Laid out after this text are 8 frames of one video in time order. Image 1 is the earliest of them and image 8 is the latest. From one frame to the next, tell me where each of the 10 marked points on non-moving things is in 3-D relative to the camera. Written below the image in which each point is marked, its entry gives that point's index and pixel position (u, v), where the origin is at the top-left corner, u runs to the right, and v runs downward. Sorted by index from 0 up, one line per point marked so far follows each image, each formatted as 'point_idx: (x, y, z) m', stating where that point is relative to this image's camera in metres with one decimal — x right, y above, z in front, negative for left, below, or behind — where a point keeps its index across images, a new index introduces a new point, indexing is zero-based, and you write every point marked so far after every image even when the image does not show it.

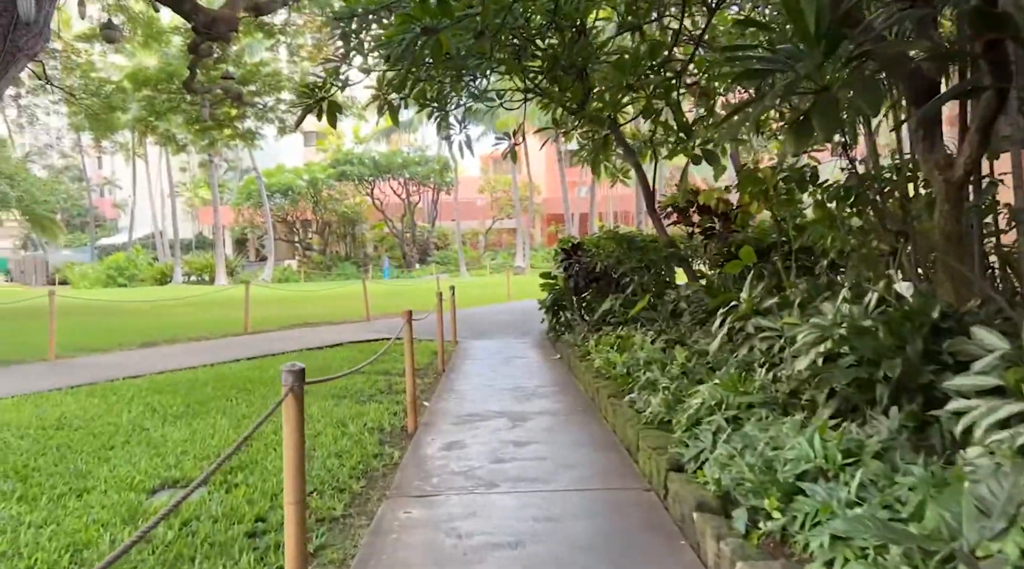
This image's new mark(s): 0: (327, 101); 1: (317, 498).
0: (-1.3, +1.3, +5.8) m
1: (-0.8, -0.9, +3.3) m
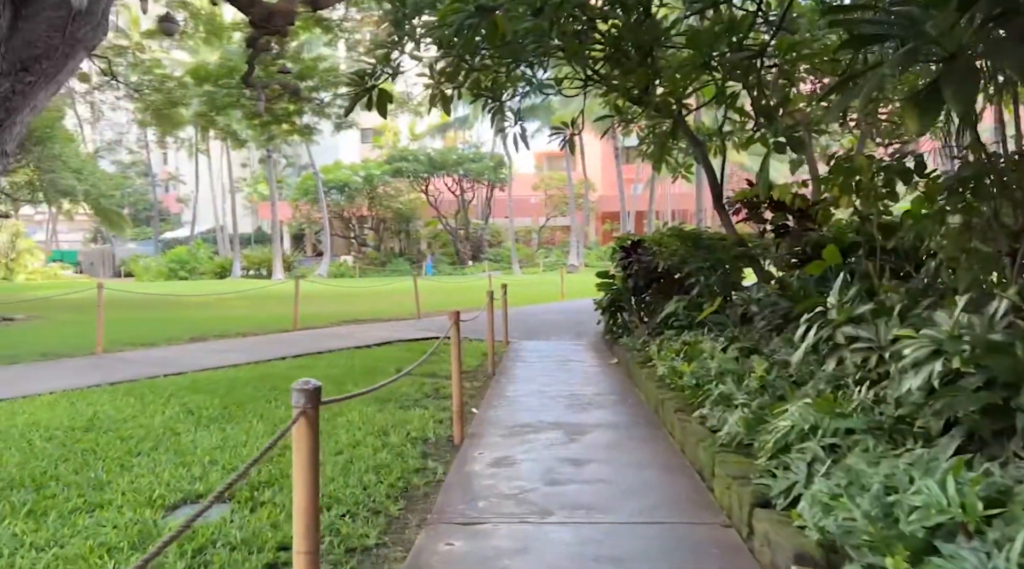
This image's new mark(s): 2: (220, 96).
0: (-0.9, +1.3, +5.5) m
1: (-0.6, -0.9, +3.0) m
2: (-5.6, +3.7, +15.8) m
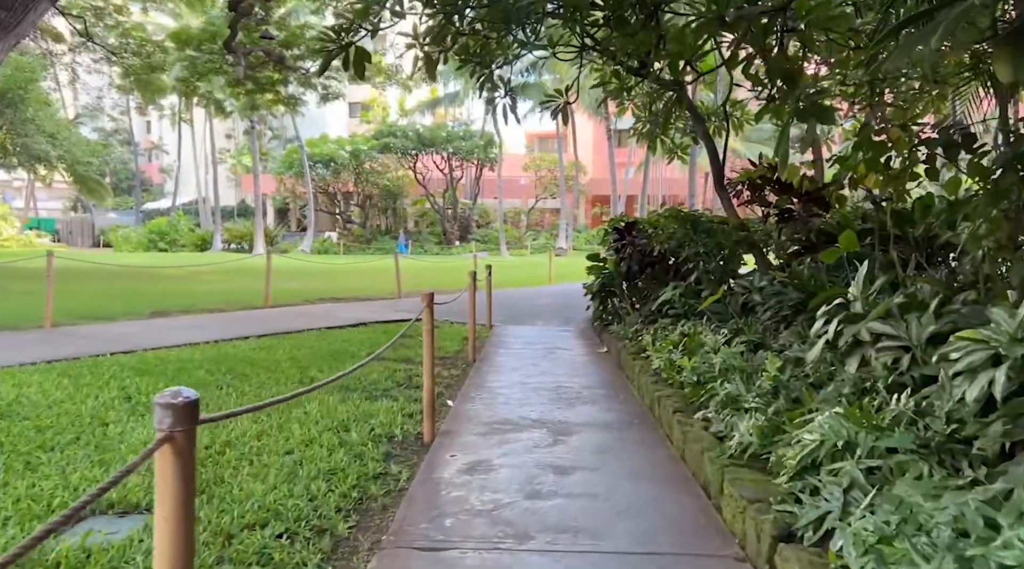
0: (-1.0, +1.4, +4.9) m
1: (-0.7, -0.8, +2.5) m
2: (-5.8, +4.2, +15.1) m
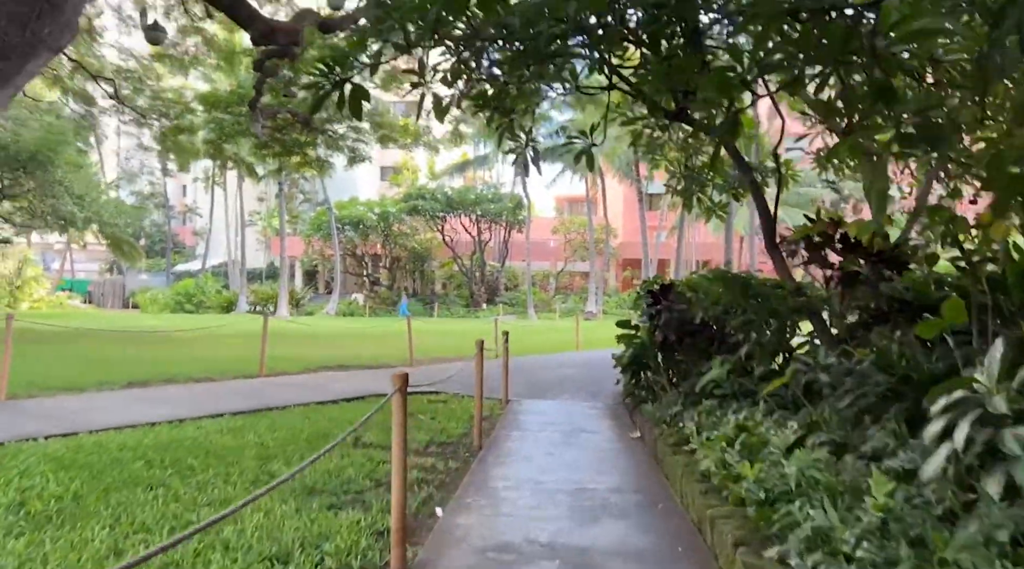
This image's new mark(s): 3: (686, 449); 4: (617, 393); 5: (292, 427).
0: (-0.9, +1.1, +4.1) m
1: (-0.7, -1.0, +1.5) m
2: (-5.3, +3.0, +14.6) m
3: (+1.0, -0.9, +4.5) m
4: (+1.1, -1.1, +8.5) m
5: (-1.5, -1.0, +5.4) m
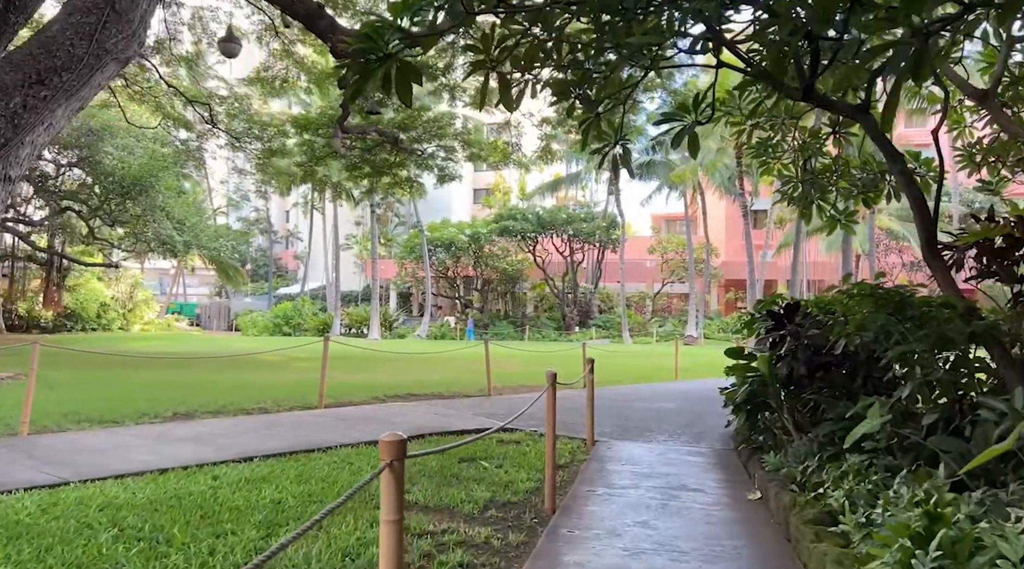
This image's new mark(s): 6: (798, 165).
0: (-0.6, +1.0, +3.1) m
1: (-0.8, -1.0, +0.4) m
2: (-3.8, +2.6, +14.1) m
3: (+1.3, -1.0, +3.2) m
4: (+1.9, -1.3, +7.2) m
5: (-1.0, -1.1, +4.5) m
6: (+3.0, +1.3, +8.6) m
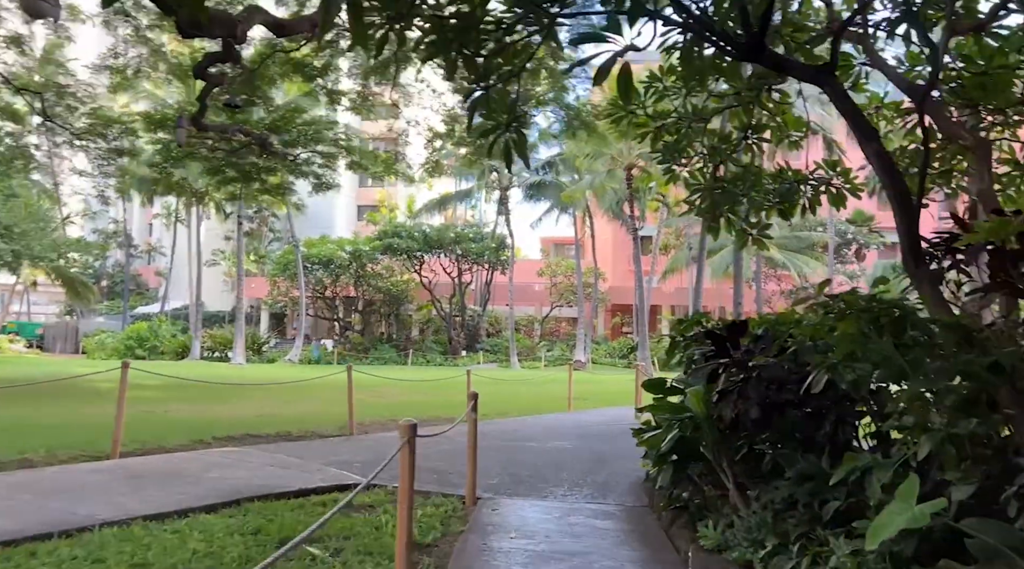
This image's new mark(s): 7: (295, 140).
0: (-1.0, +1.0, +1.5) m
1: (-0.8, -0.8, -1.2) m
2: (-5.6, +2.4, +12.1) m
3: (+0.8, -1.0, +1.9) m
4: (+0.9, -1.4, +5.8) m
5: (-1.6, -1.1, +2.7) m
6: (+1.8, +1.1, +7.5) m
7: (-3.5, +2.3, +13.0) m
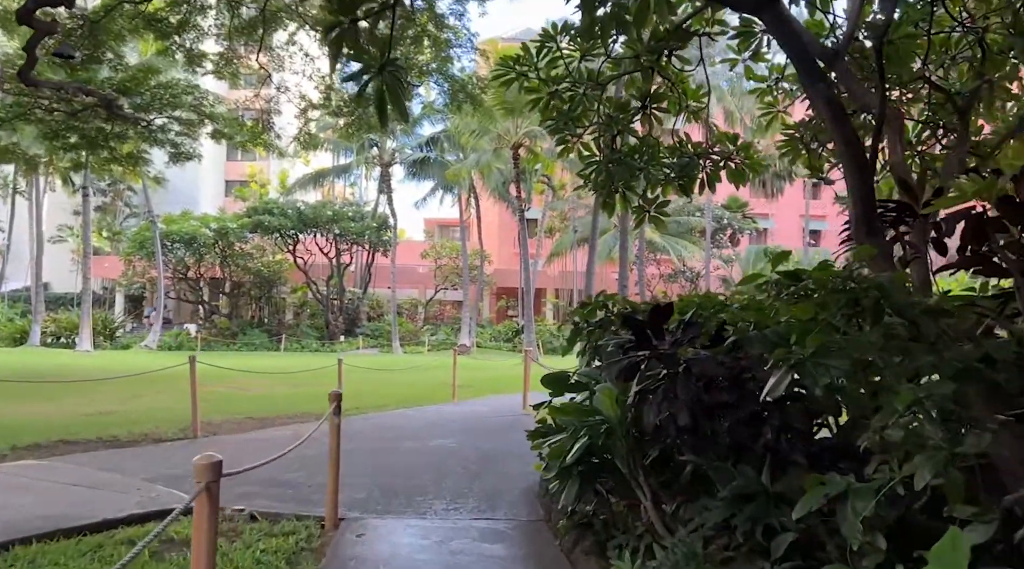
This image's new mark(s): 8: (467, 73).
0: (-1.2, +1.1, +0.4) m
1: (-0.6, -0.8, -2.2) m
2: (-7.2, +2.7, +10.2) m
3: (+0.6, -0.9, +1.1) m
4: (+0.1, -1.3, +5.0) m
5: (-2.0, -1.0, +1.6) m
6: (+0.8, +1.2, +6.8) m
7: (-5.2, +2.6, +11.4) m
8: (-0.6, +2.8, +10.8) m
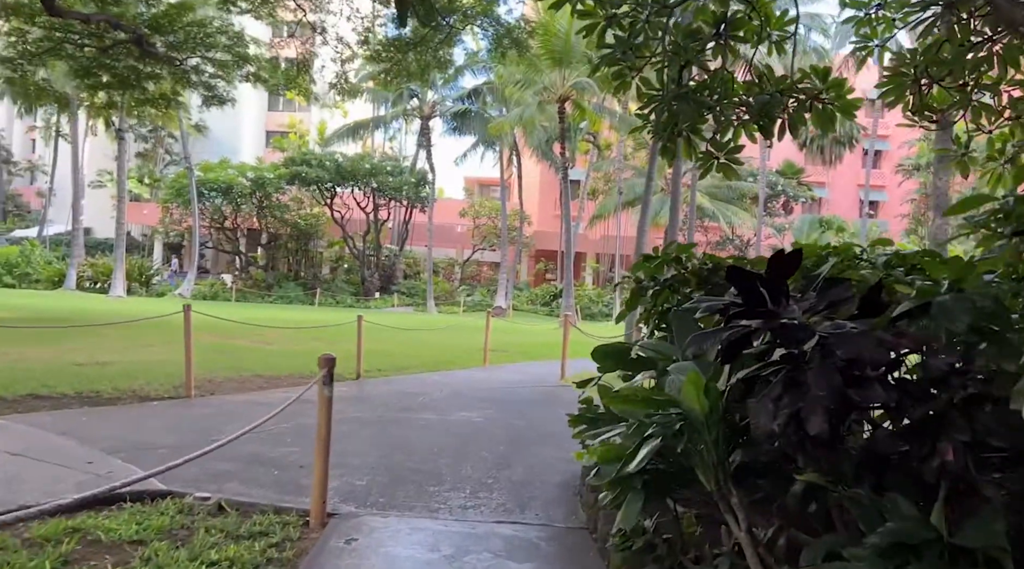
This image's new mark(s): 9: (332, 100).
0: (-1.1, +1.2, -0.6) m
1: (-0.7, -0.9, -3.2) m
2: (-6.6, +3.5, +9.4) m
3: (+0.6, -0.8, +0.1) m
4: (+0.3, -1.0, +4.0) m
5: (-1.9, -0.8, +0.7) m
6: (+1.1, +1.6, +5.6) m
7: (-4.6, +3.4, +10.5) m
8: (0.0, +3.4, +9.6) m
9: (-3.4, +3.6, +15.1) m
